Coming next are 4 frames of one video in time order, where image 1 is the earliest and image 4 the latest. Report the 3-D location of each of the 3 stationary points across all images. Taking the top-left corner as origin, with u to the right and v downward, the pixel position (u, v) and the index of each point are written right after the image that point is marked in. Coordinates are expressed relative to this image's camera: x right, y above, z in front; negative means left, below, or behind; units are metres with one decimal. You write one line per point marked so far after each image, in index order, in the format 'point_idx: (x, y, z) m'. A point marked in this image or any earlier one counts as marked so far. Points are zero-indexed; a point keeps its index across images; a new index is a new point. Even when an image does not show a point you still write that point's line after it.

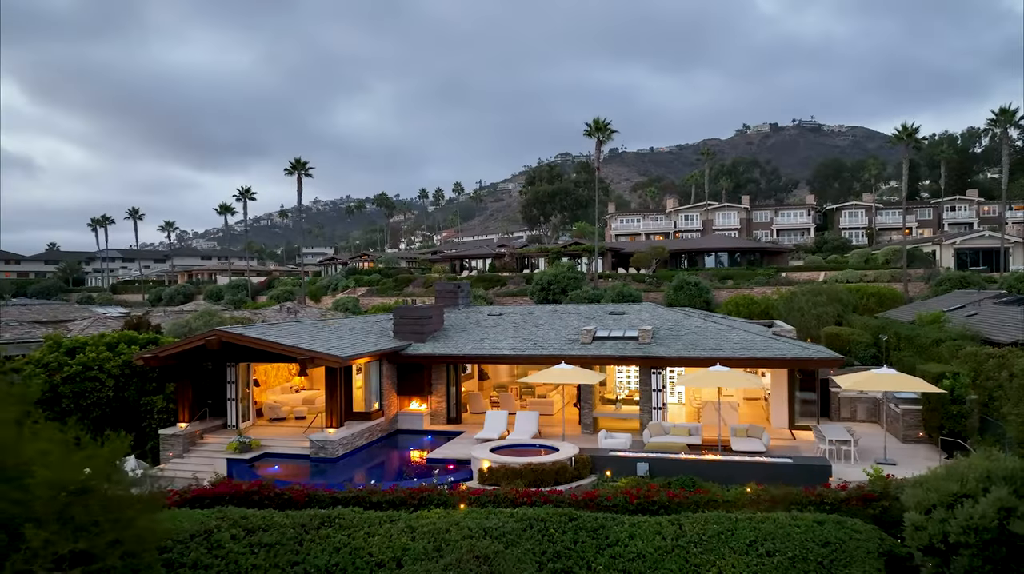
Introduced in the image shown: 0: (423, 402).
0: (-2.8, -3.6, +18.2) m
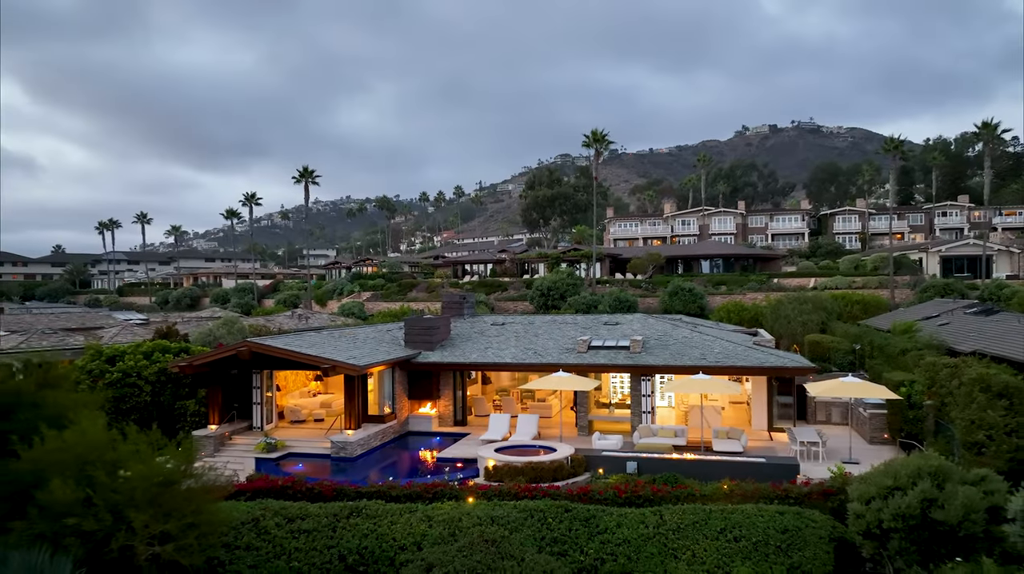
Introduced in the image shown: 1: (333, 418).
0: (-2.7, -4.0, +19.7) m
1: (-5.9, -4.3, +19.0) m
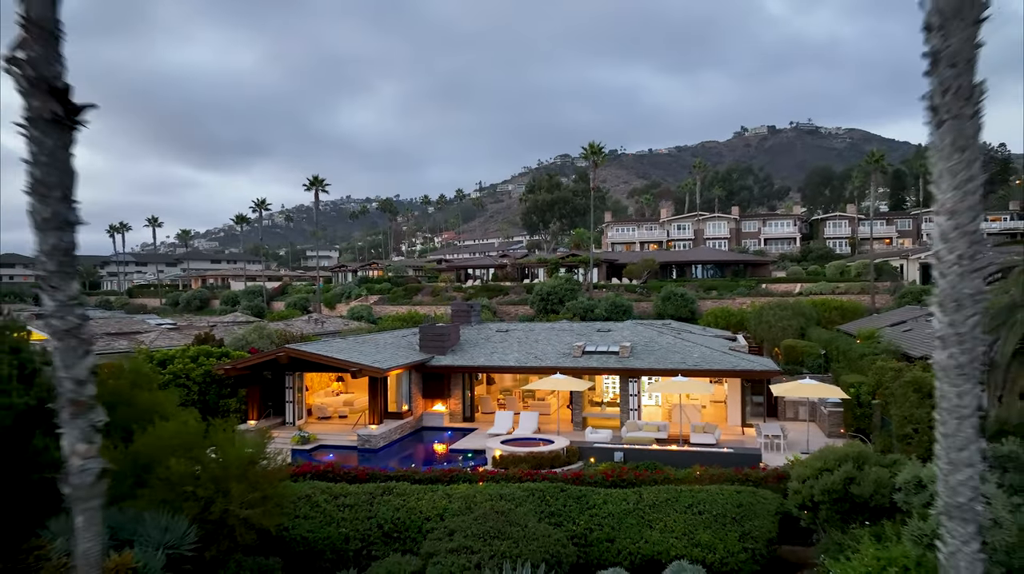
0: (-2.6, -4.5, +22.0) m
1: (-5.8, -4.7, +21.3) m
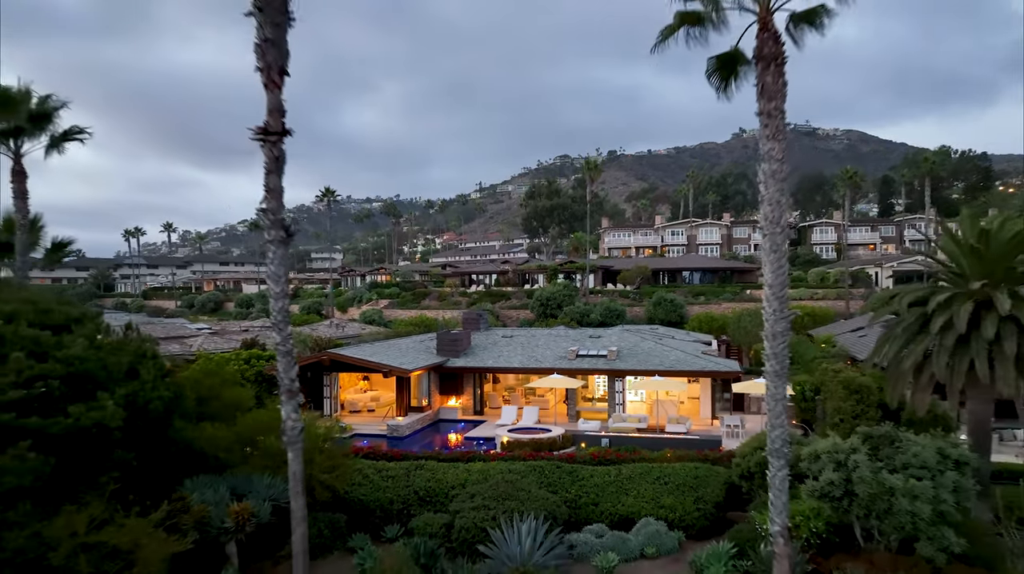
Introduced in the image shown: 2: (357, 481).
0: (-2.4, -5.0, +25.5) m
1: (-5.6, -5.2, +24.9) m
2: (-4.3, -5.4, +15.9) m
